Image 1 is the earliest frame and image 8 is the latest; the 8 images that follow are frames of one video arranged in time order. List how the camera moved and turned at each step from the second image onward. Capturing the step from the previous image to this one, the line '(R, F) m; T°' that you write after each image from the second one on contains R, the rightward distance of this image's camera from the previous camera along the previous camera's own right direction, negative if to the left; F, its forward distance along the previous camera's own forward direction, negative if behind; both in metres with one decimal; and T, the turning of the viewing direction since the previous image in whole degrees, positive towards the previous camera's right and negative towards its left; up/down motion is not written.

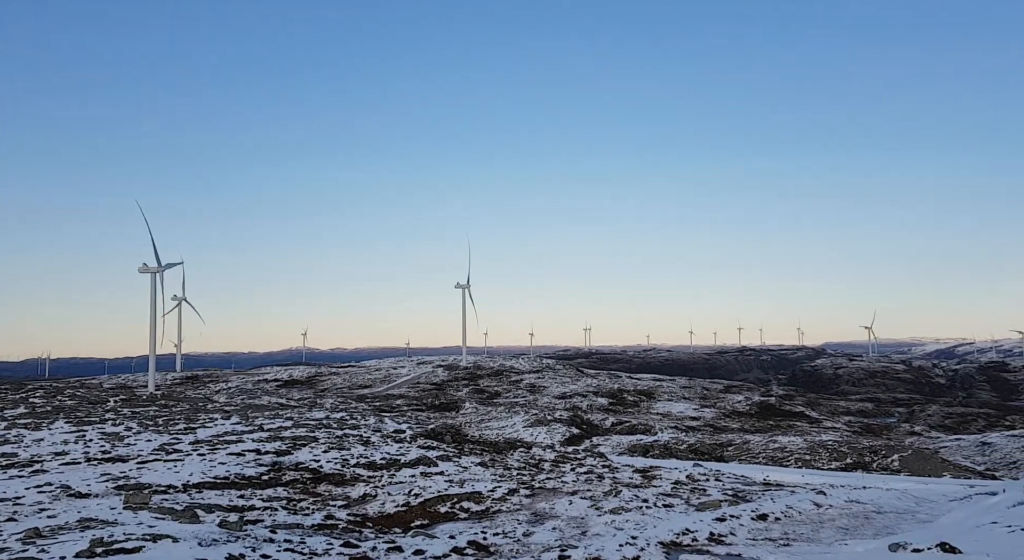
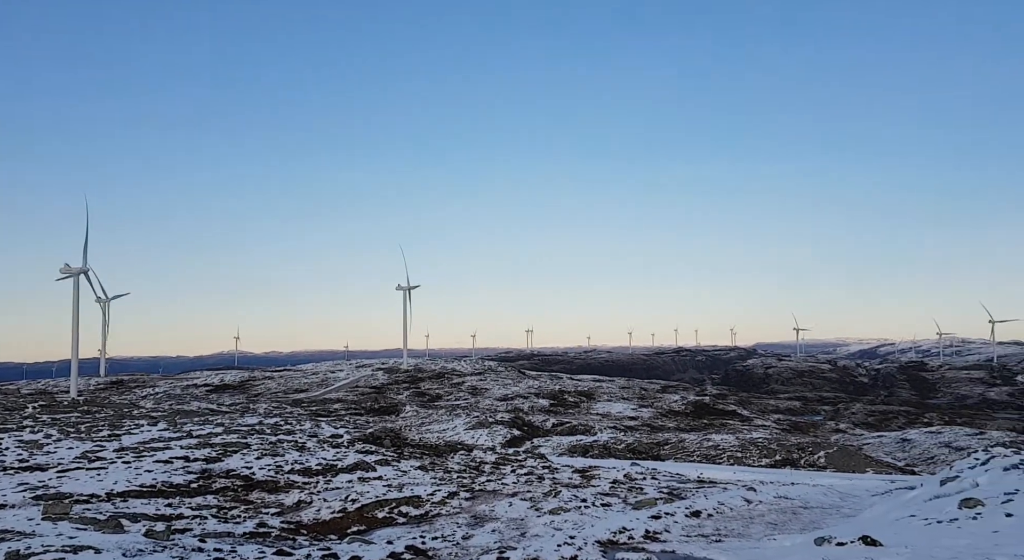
(0.0, 0.0) m; +5°
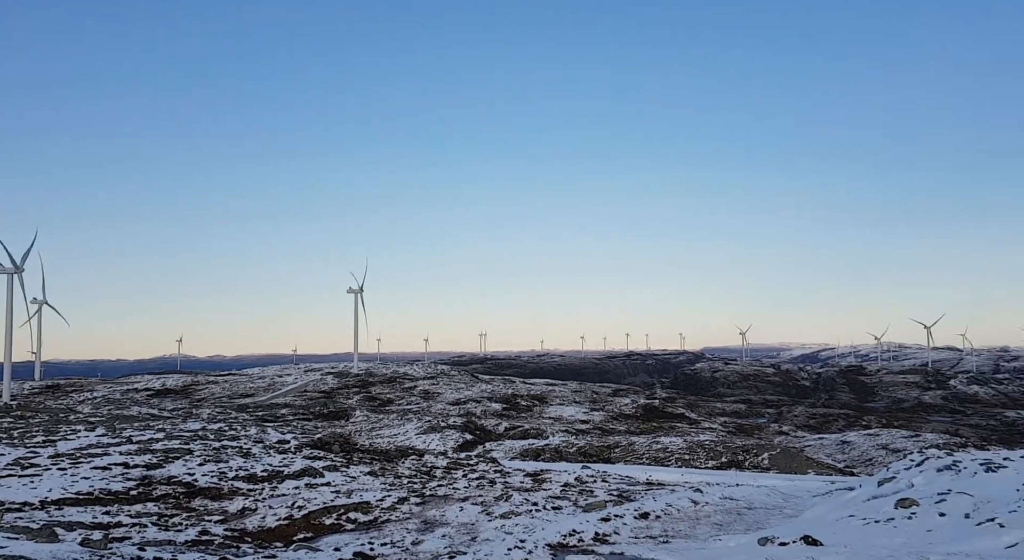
(0.0, 0.0) m; +4°
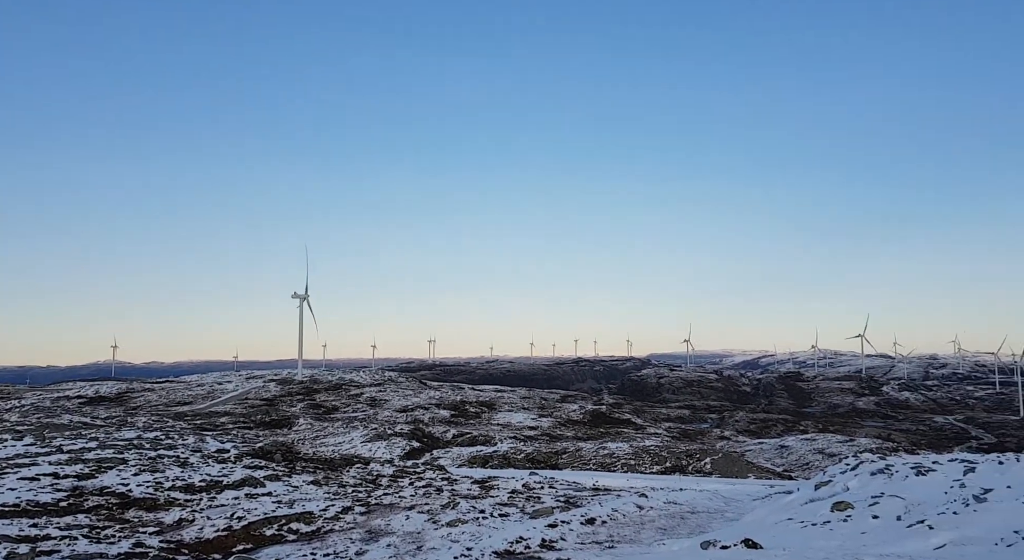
(0.0, 0.0) m; +4°
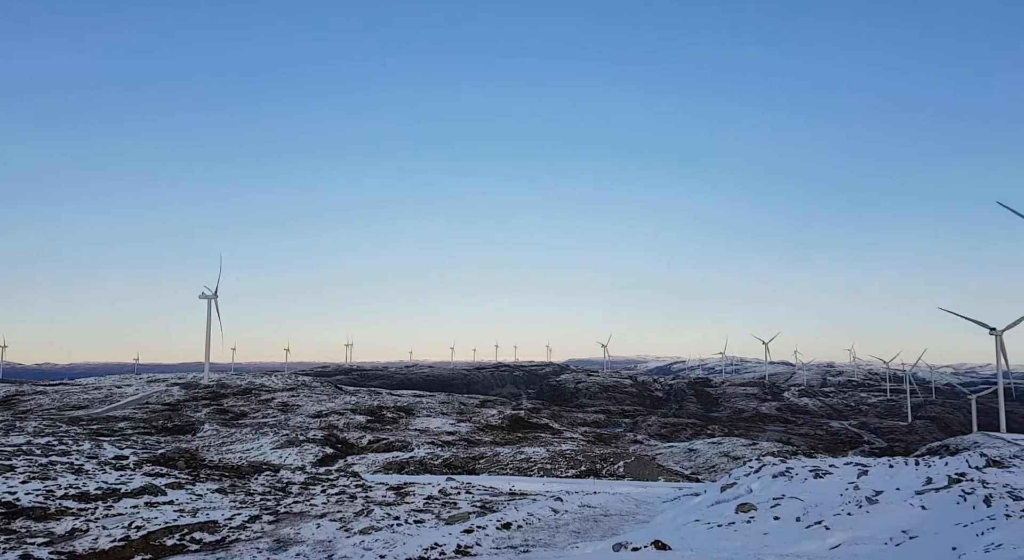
(+0.1, 0.0) m; +6°
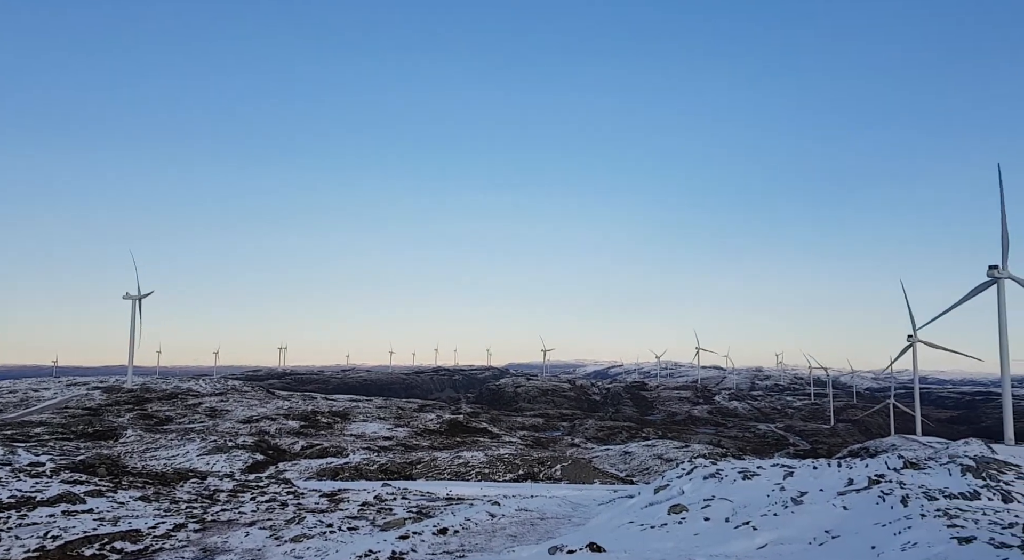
(0.0, 0.0) m; +5°
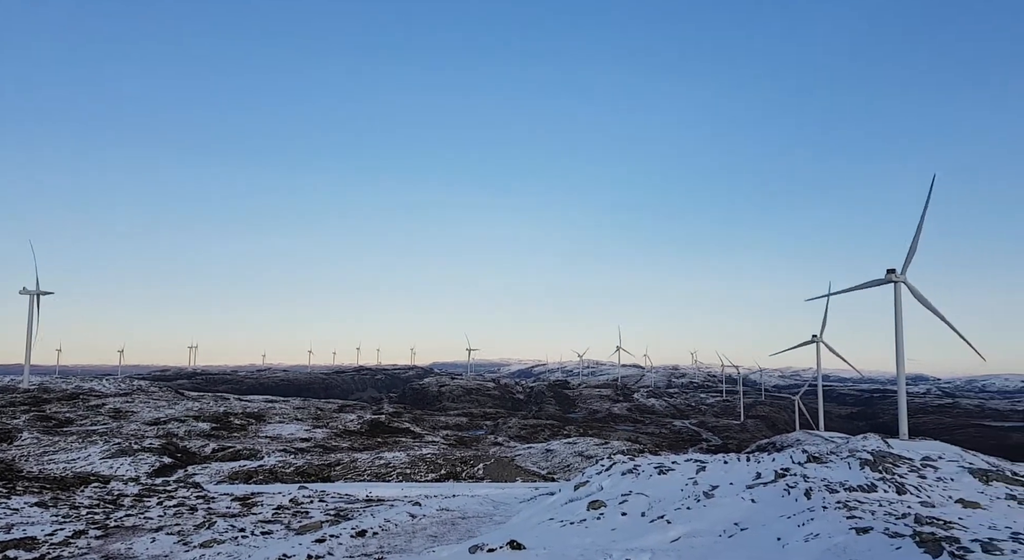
(+6.8, +7.3) m; +6°
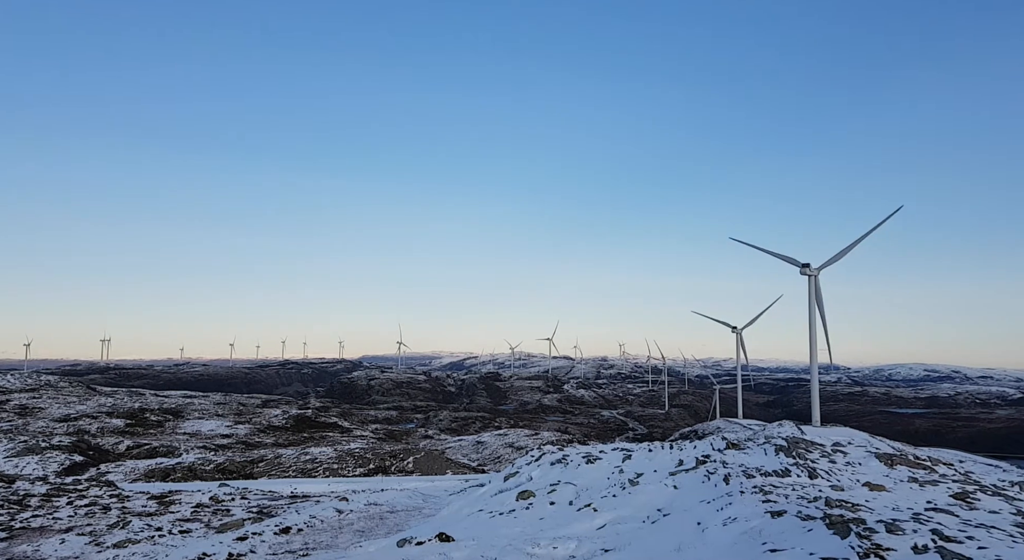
(+0.1, +0.1) m; +6°
